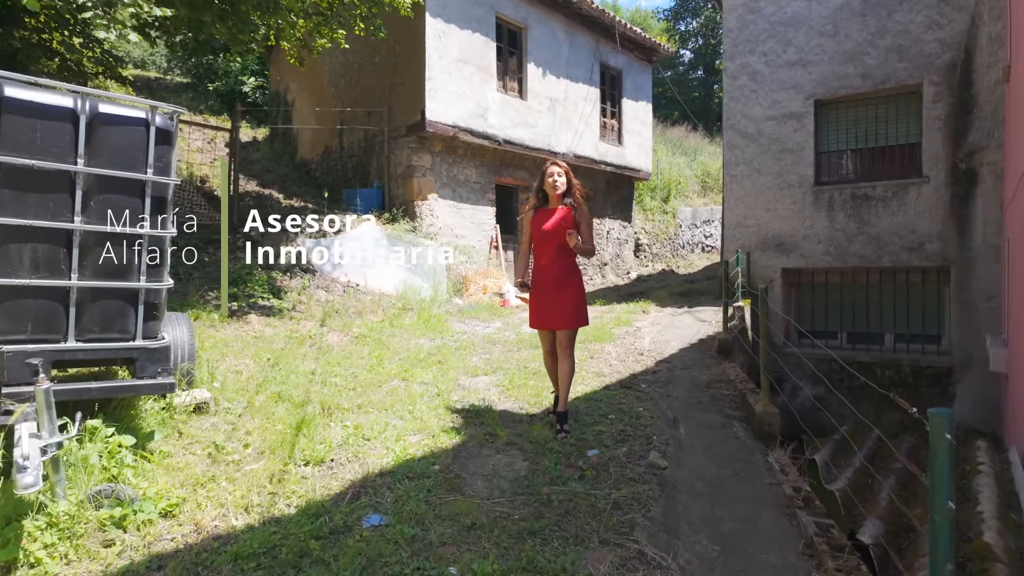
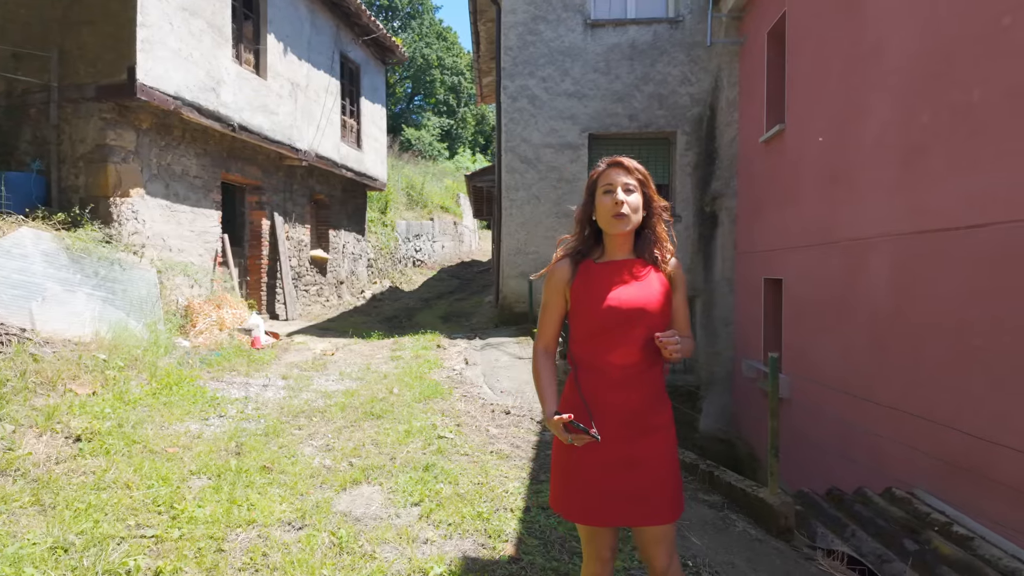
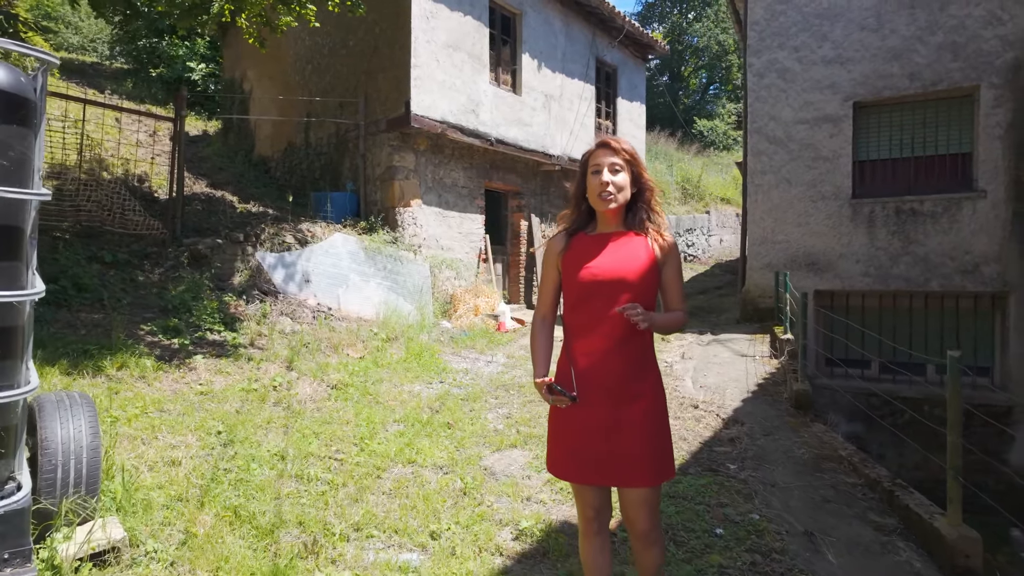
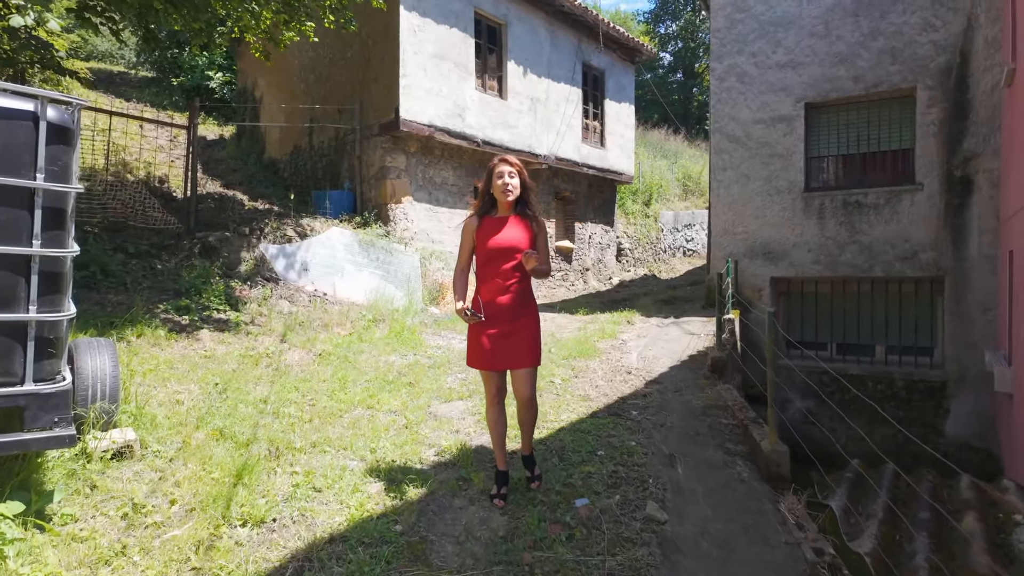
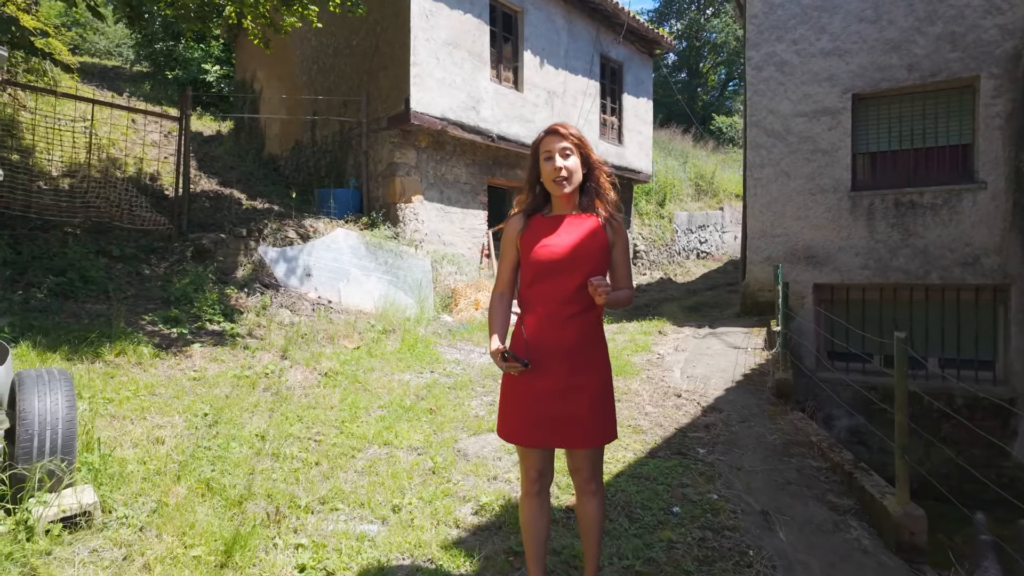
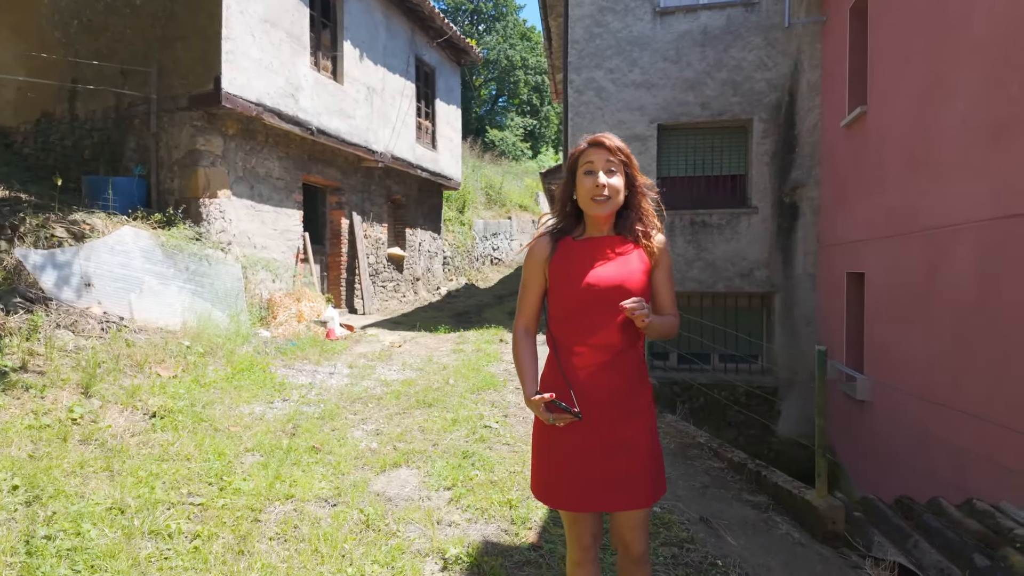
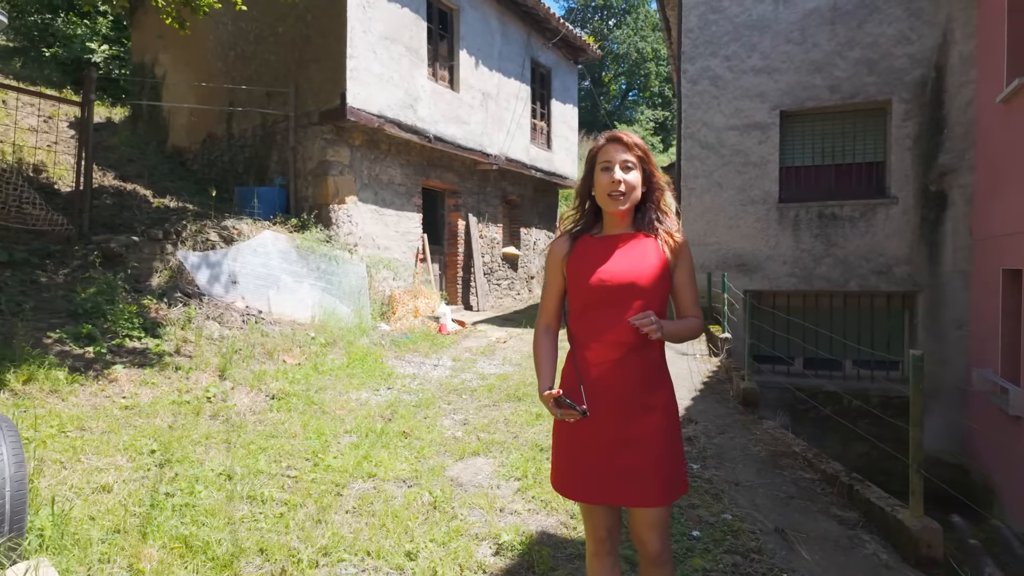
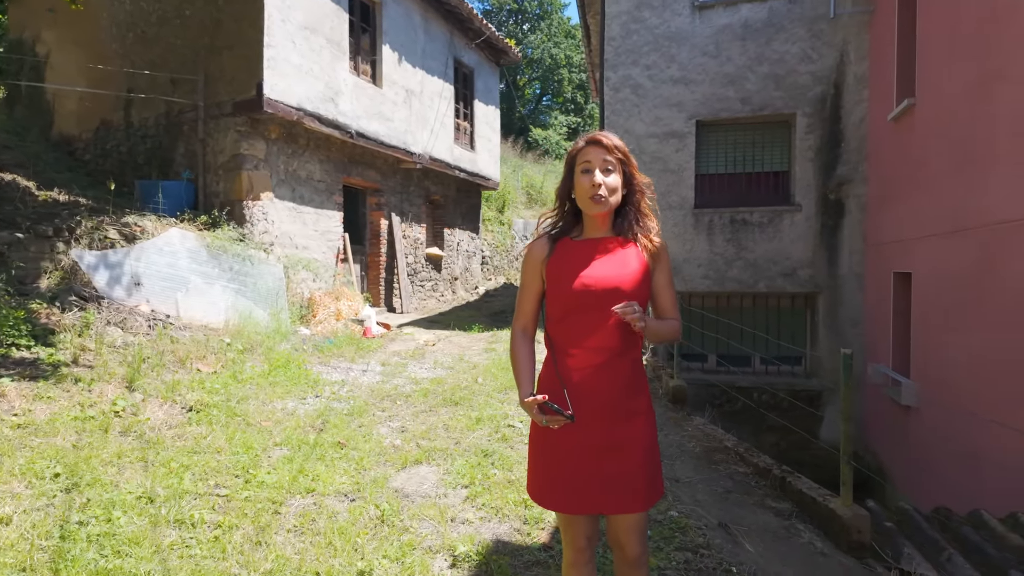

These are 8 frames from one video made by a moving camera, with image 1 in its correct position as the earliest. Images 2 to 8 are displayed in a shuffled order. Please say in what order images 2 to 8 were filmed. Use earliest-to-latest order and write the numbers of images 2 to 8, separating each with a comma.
4, 5, 3, 7, 8, 6, 2
